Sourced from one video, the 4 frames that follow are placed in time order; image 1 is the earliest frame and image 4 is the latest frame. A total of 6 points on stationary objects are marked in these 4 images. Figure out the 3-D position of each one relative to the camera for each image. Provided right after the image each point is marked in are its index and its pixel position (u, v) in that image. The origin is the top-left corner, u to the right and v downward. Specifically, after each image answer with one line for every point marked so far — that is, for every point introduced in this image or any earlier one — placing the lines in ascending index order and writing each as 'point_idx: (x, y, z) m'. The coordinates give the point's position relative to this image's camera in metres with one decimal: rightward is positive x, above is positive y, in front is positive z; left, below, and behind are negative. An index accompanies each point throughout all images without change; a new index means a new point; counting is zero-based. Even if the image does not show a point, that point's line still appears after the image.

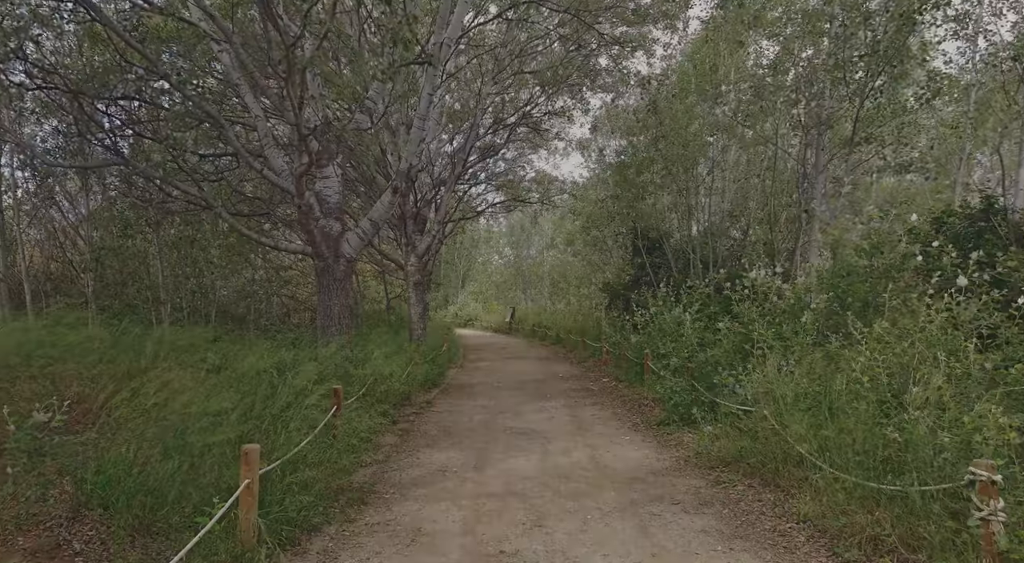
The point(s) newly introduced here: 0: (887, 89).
0: (+6.3, +3.2, +10.5) m
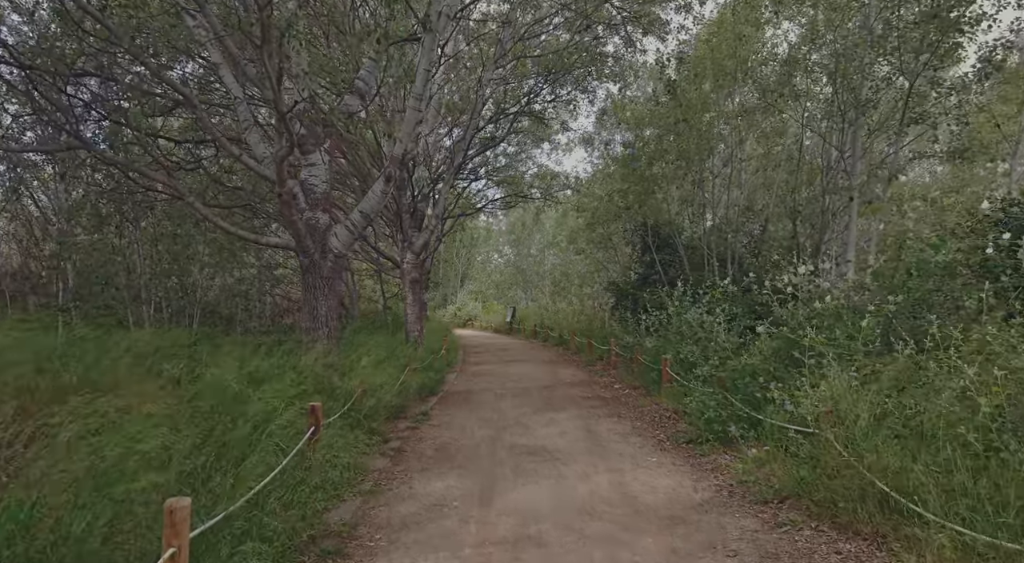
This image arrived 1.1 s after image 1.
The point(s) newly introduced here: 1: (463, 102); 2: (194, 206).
0: (+6.3, +3.2, +9.4) m
1: (-1.4, +4.9, +17.4) m
2: (-5.6, +1.3, +11.0) m
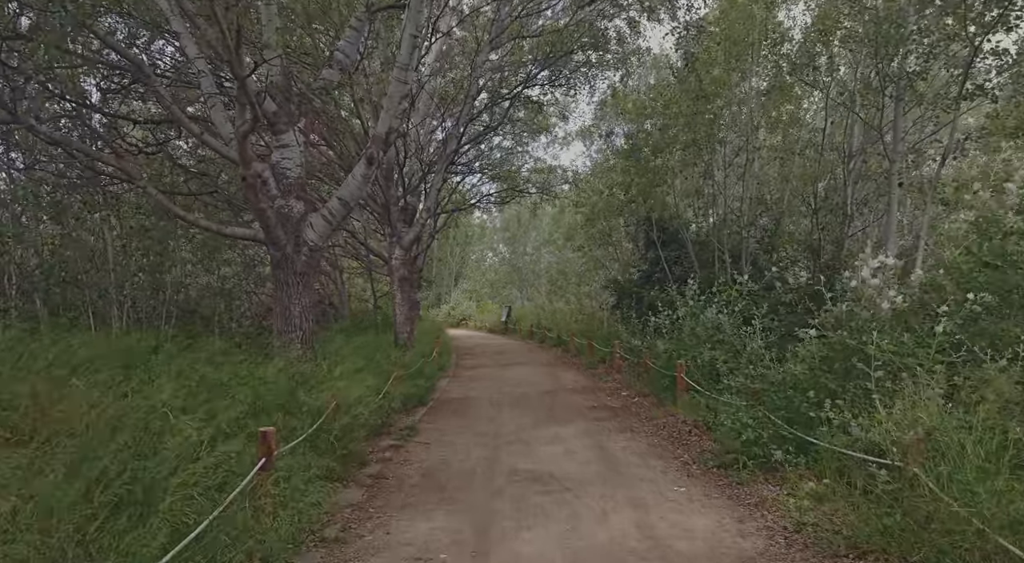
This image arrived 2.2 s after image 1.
0: (+6.3, +3.3, +8.4) m
1: (-1.4, +5.0, +16.3) m
2: (-5.6, +1.4, +9.8) m
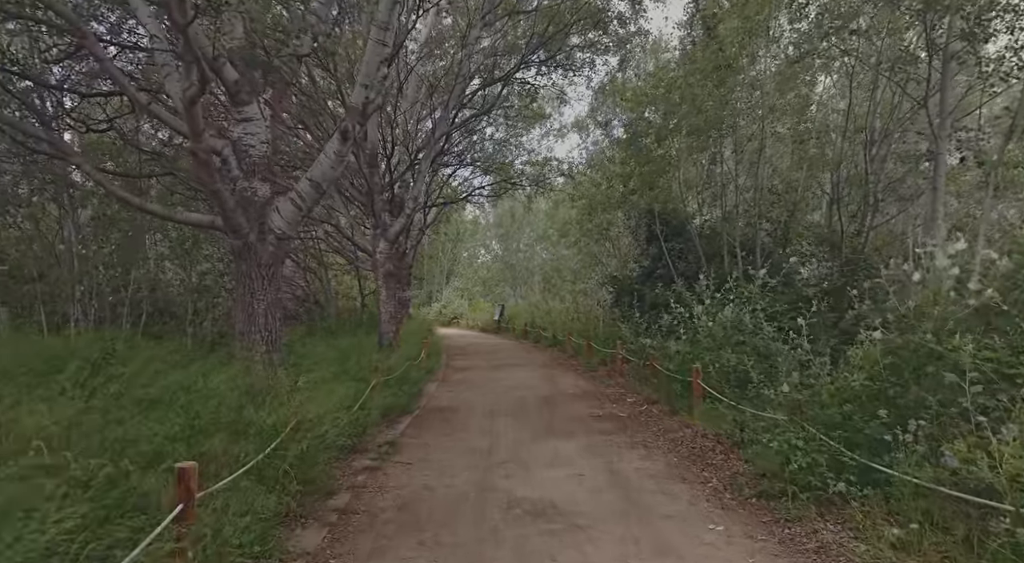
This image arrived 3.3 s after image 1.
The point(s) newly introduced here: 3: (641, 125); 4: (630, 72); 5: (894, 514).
0: (+6.3, +3.3, +7.3) m
1: (-1.6, +5.1, +15.1) m
2: (-5.7, +1.5, +8.6) m
3: (+2.8, +3.4, +13.0) m
4: (+2.9, +5.1, +14.8) m
5: (+2.5, -1.5, +4.1) m
